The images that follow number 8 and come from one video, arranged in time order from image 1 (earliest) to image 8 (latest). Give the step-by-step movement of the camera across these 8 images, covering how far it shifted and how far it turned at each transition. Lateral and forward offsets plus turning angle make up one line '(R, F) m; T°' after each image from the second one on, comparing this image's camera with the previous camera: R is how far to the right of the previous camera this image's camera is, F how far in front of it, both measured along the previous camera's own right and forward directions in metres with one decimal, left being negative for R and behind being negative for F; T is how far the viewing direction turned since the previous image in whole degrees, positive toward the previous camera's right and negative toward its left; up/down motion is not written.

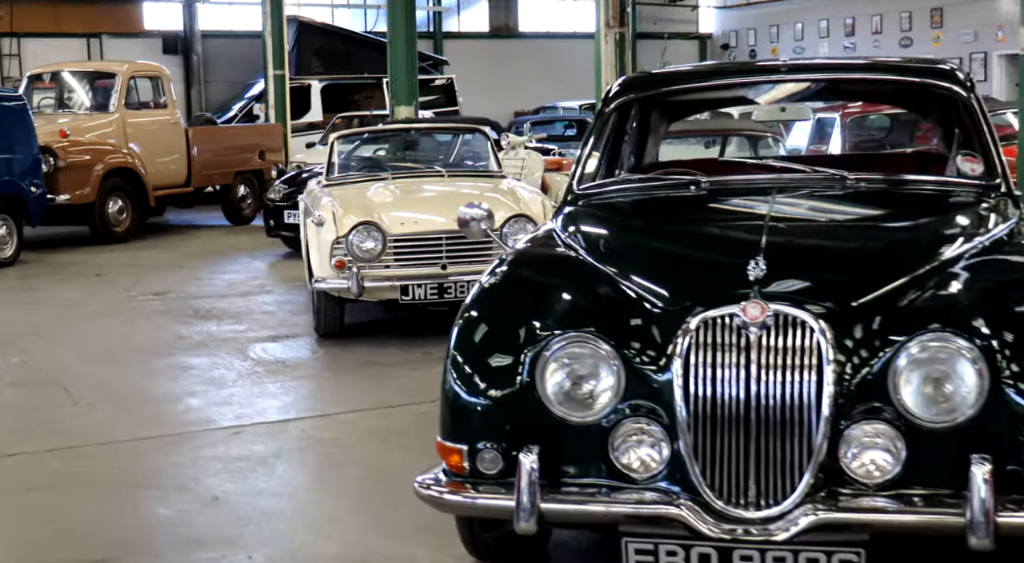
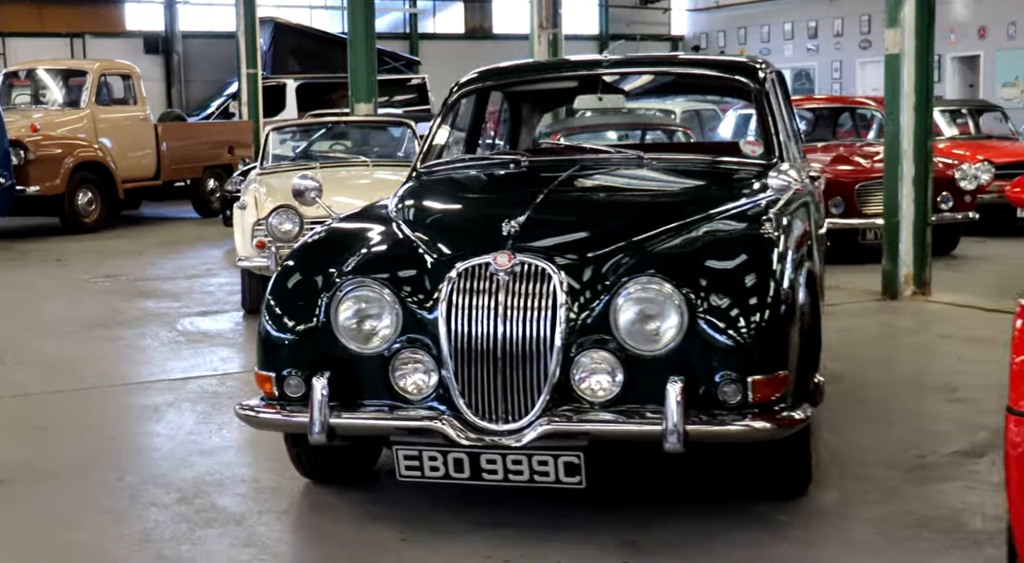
(+0.5, -0.5) m; 0°
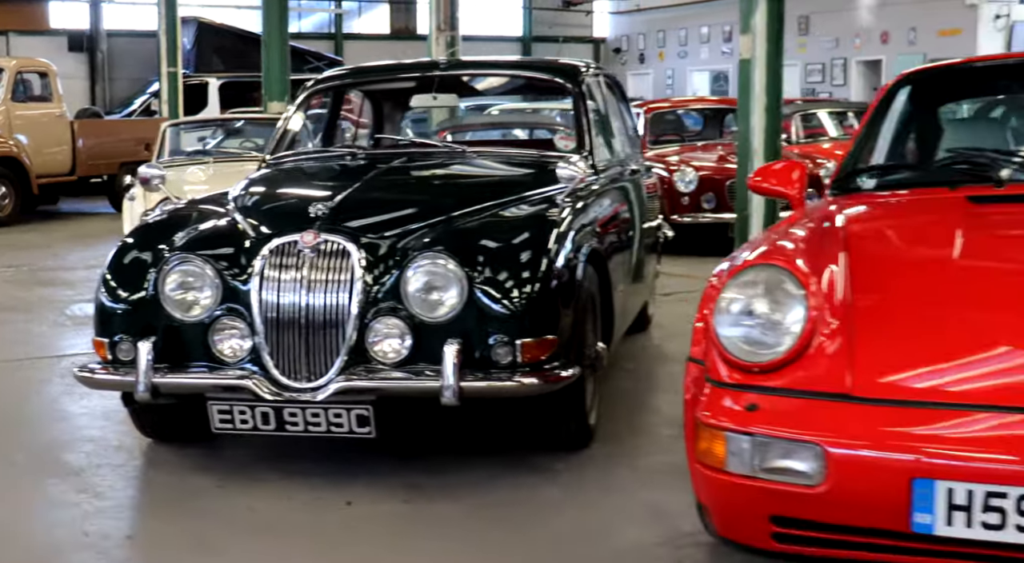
(+0.4, -0.4) m; +3°
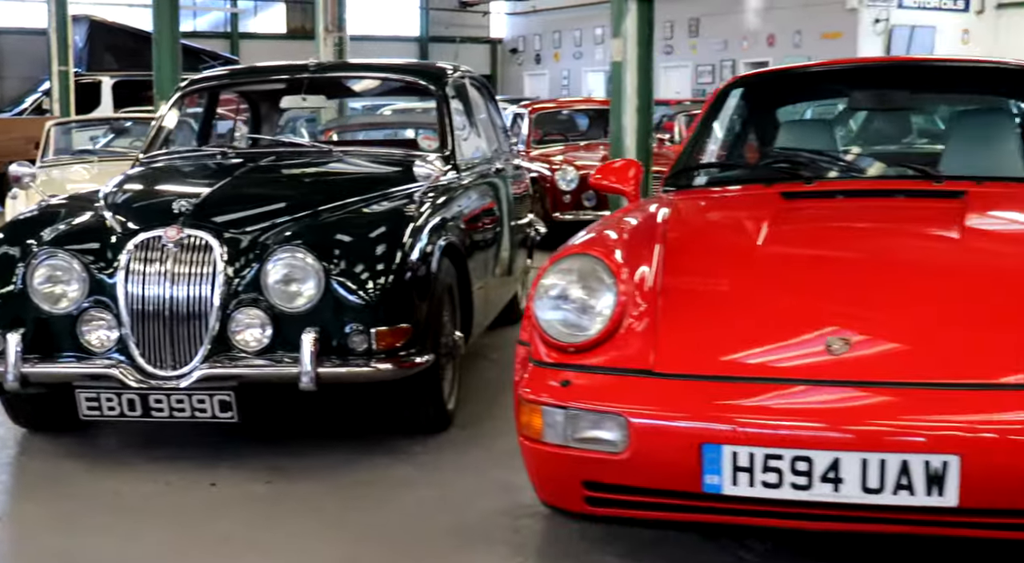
(+0.1, -0.2) m; +4°
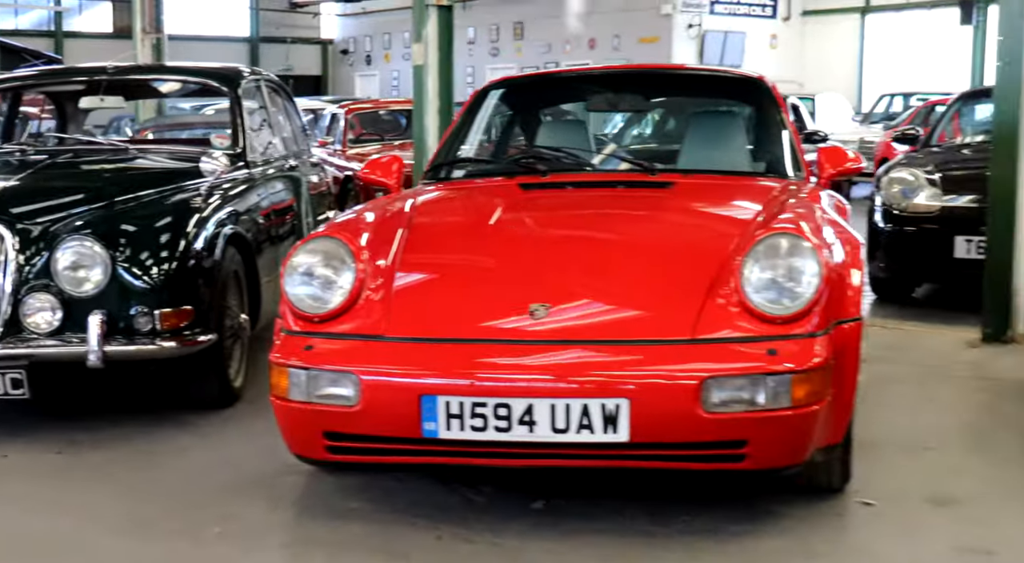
(+0.2, -0.4) m; +7°
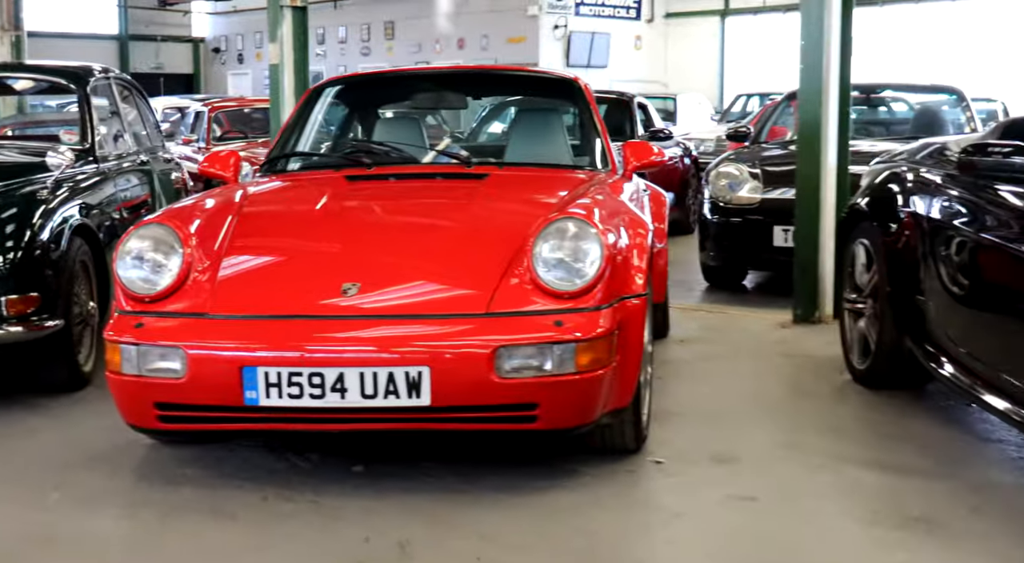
(+0.2, -0.3) m; +5°
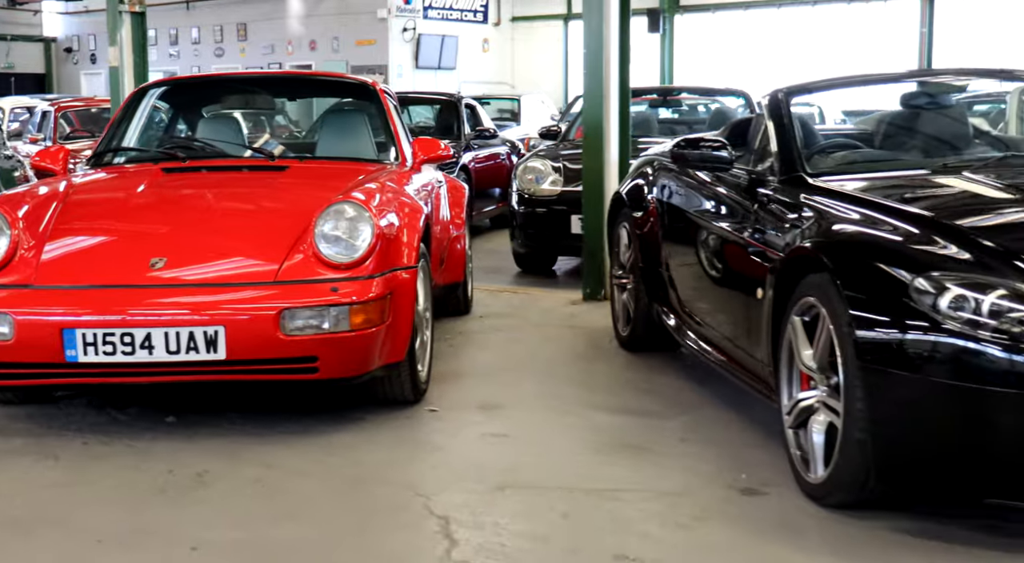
(+0.3, -0.6) m; +6°
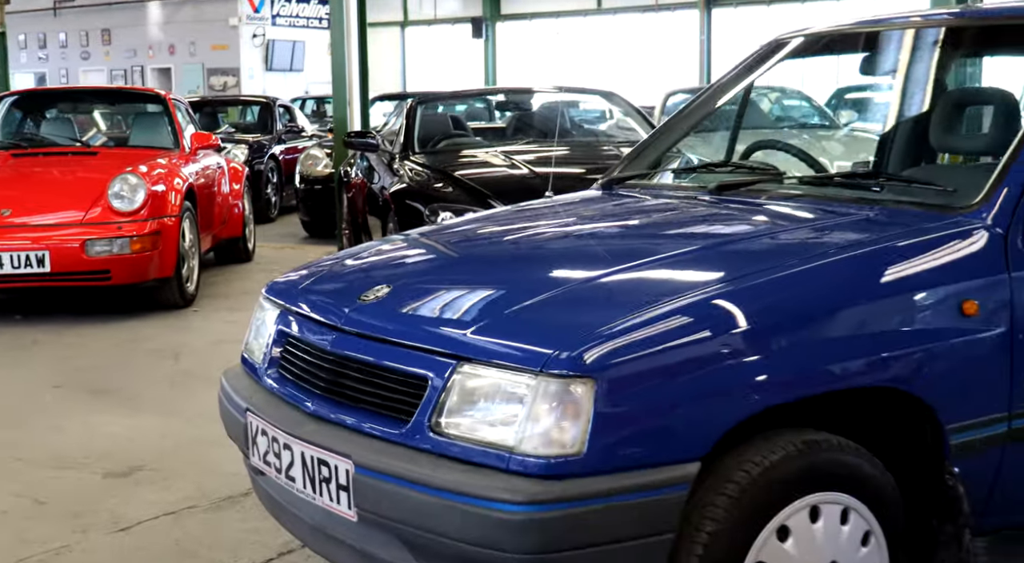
(+0.9, -2.3) m; +5°
